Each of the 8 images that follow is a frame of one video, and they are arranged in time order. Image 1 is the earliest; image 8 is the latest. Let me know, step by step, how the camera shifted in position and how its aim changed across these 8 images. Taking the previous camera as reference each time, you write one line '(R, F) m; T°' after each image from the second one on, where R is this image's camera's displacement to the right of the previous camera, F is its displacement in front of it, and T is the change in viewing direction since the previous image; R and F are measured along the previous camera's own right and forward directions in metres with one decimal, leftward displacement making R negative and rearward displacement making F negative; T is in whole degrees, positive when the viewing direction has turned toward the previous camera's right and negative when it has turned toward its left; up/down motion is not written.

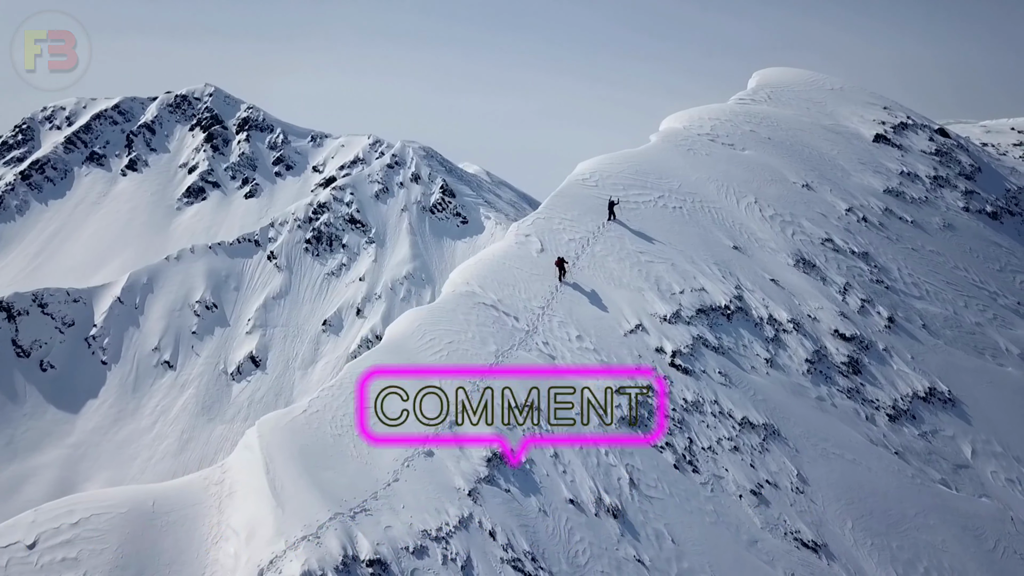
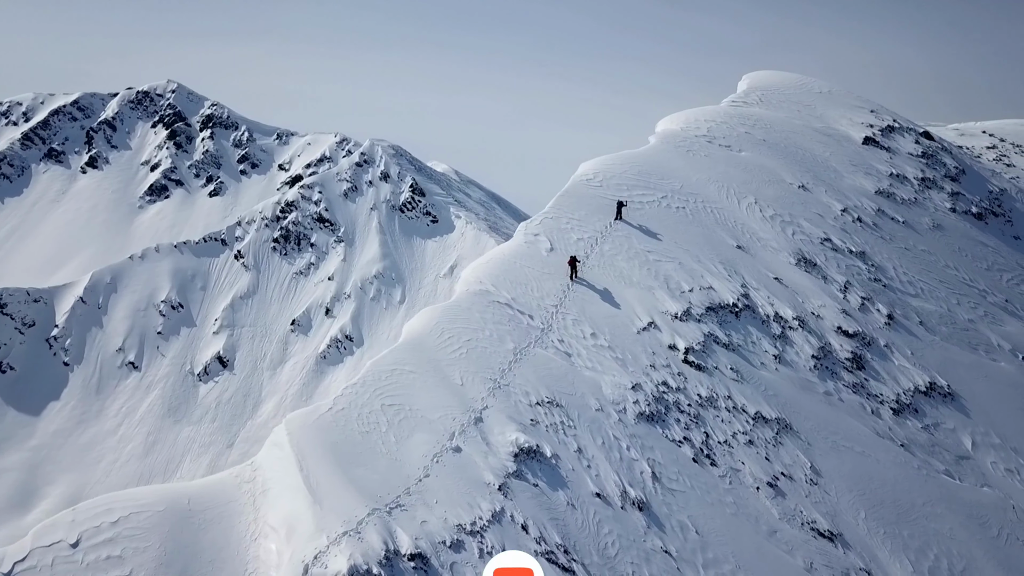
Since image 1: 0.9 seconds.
(-2.1, -0.4) m; +2°
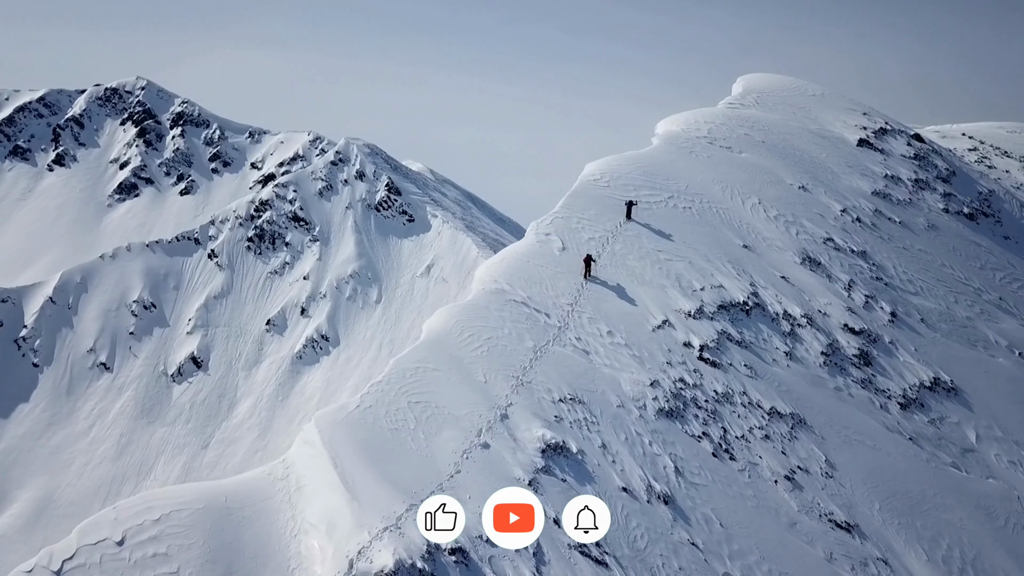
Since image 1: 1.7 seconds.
(-1.9, -0.4) m; +2°
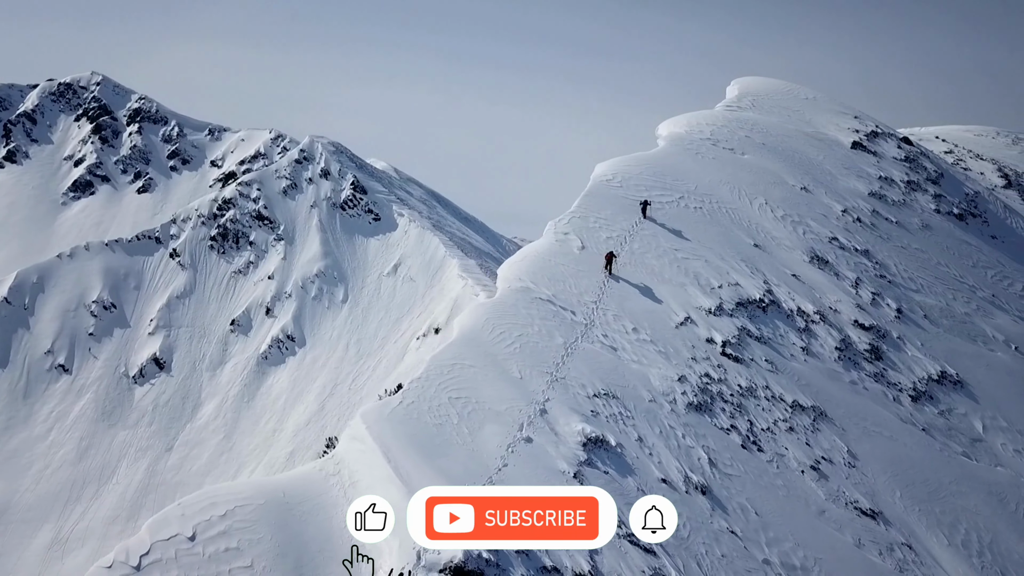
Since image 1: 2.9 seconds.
(-2.9, -0.5) m; +2°
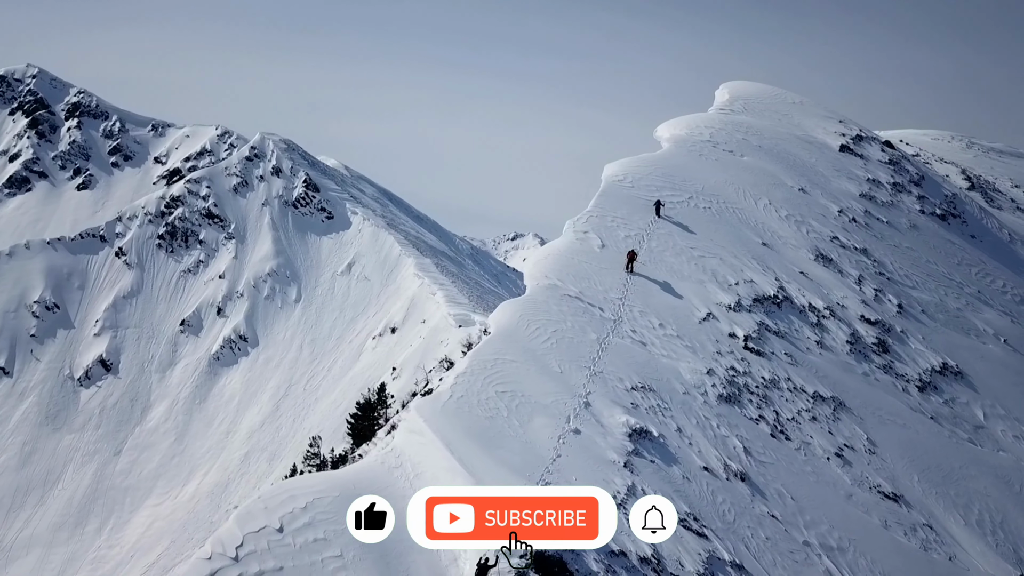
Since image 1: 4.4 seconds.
(-3.7, -0.7) m; +3°
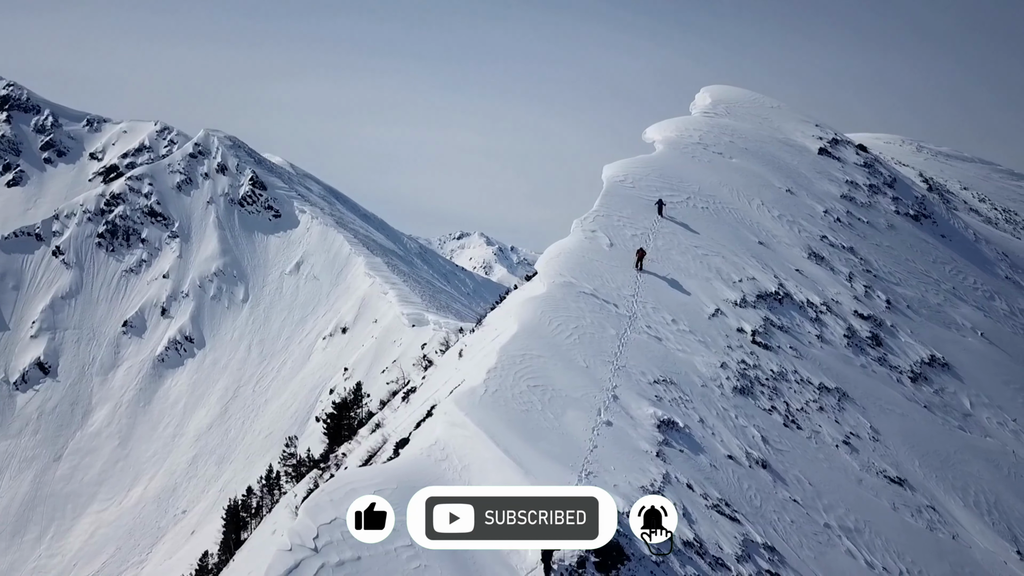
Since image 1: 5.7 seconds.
(-3.4, -0.6) m; +3°
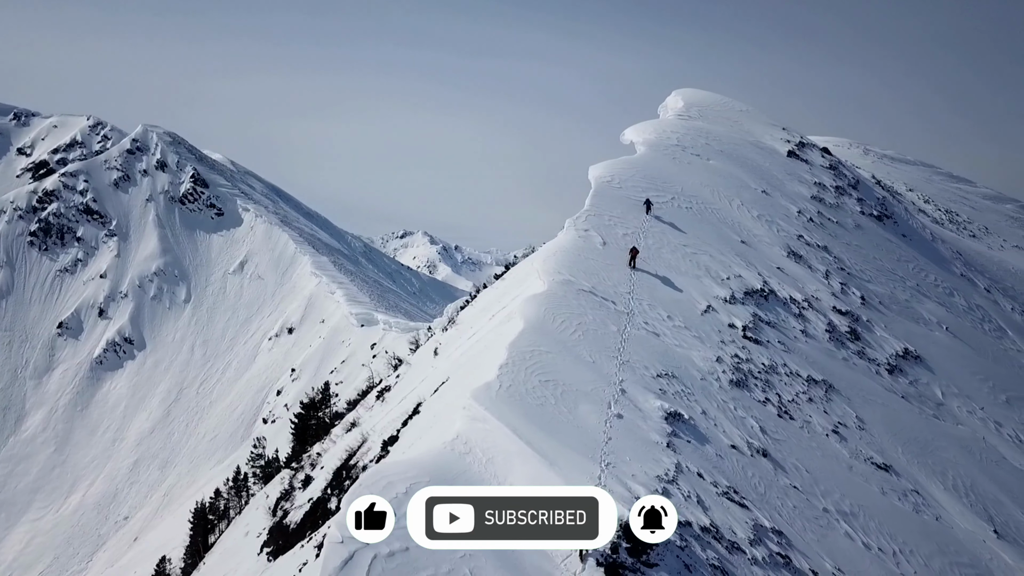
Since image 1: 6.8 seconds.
(-2.6, -0.4) m; +4°
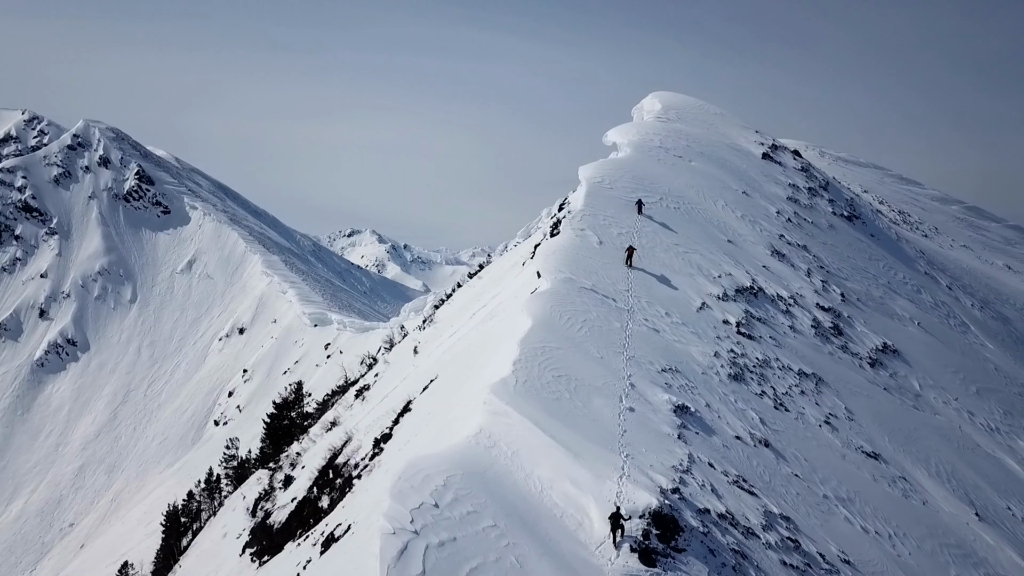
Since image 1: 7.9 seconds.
(-2.6, -0.5) m; +3°
